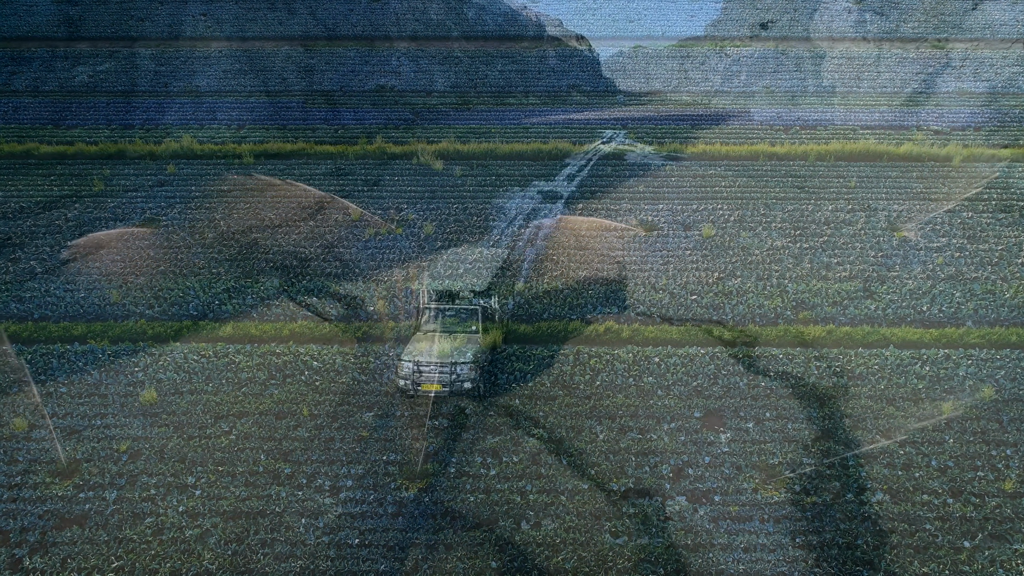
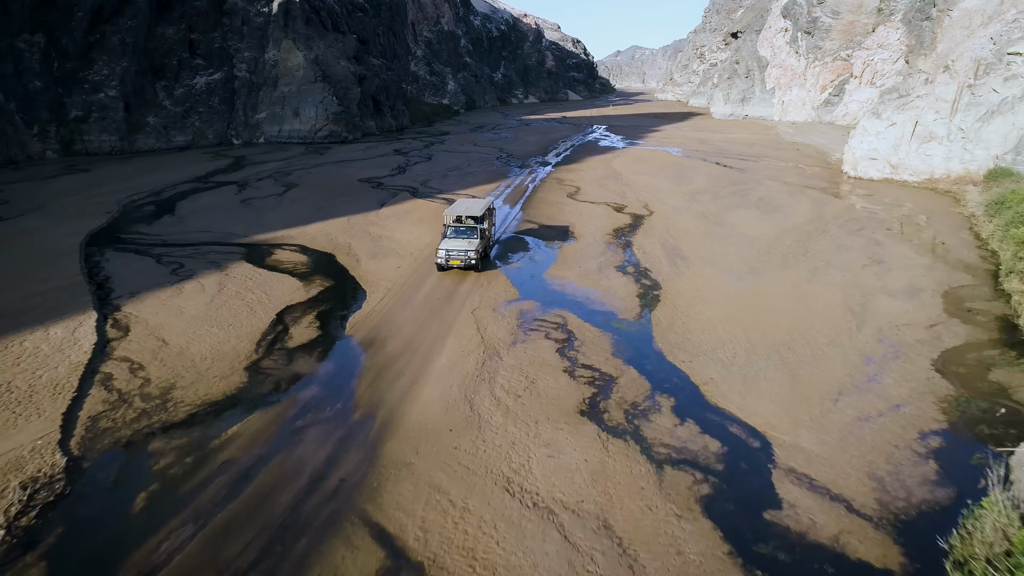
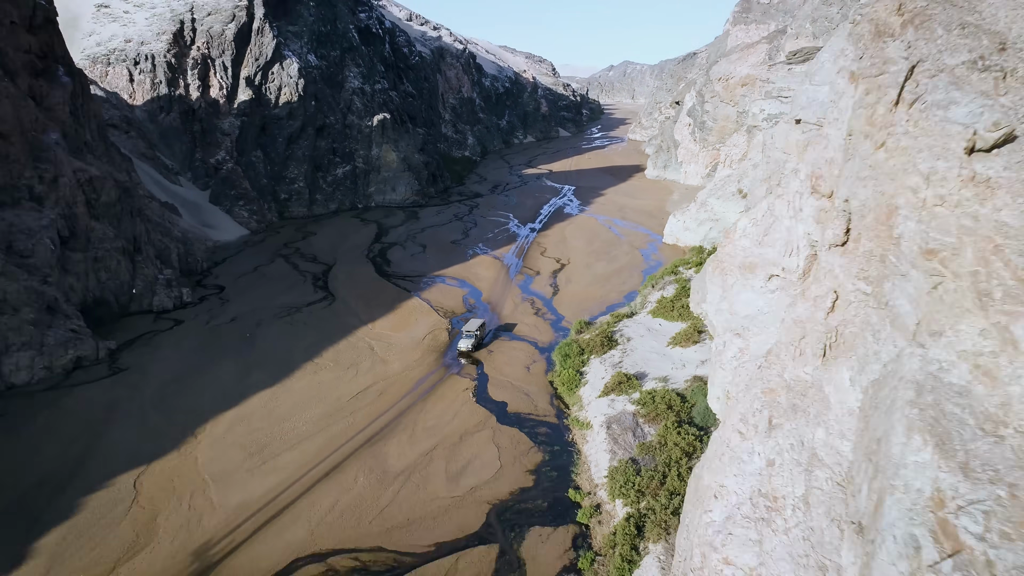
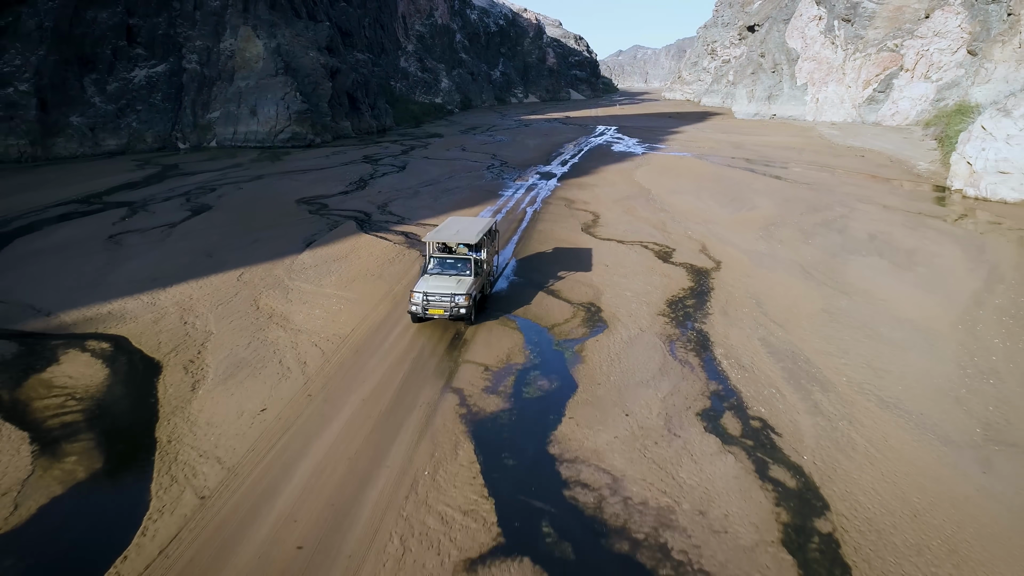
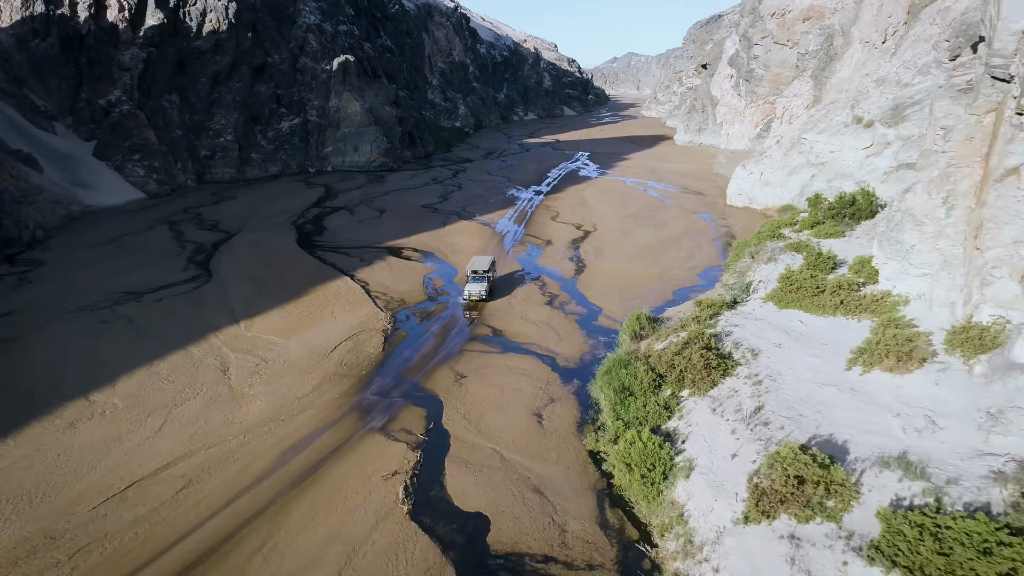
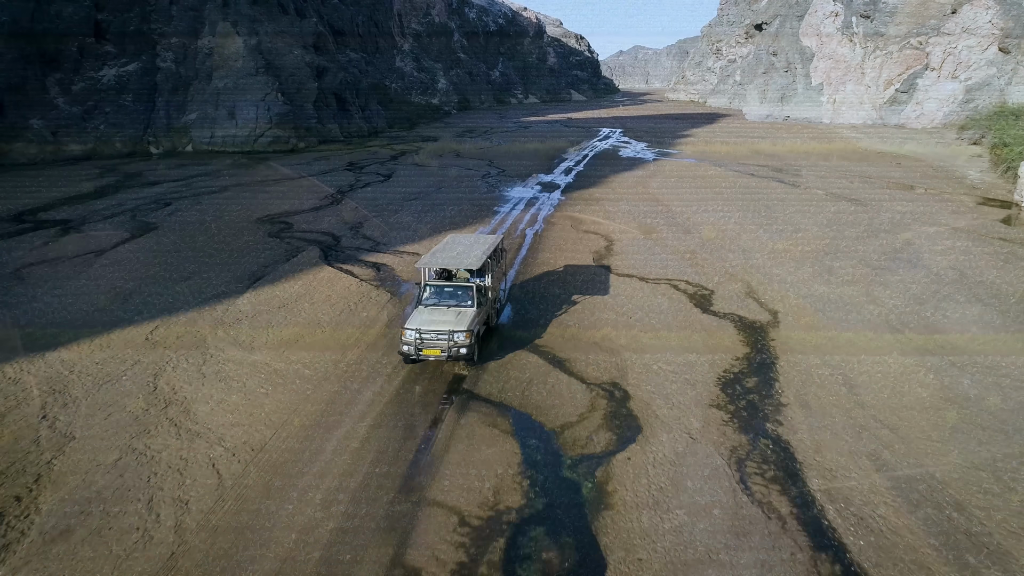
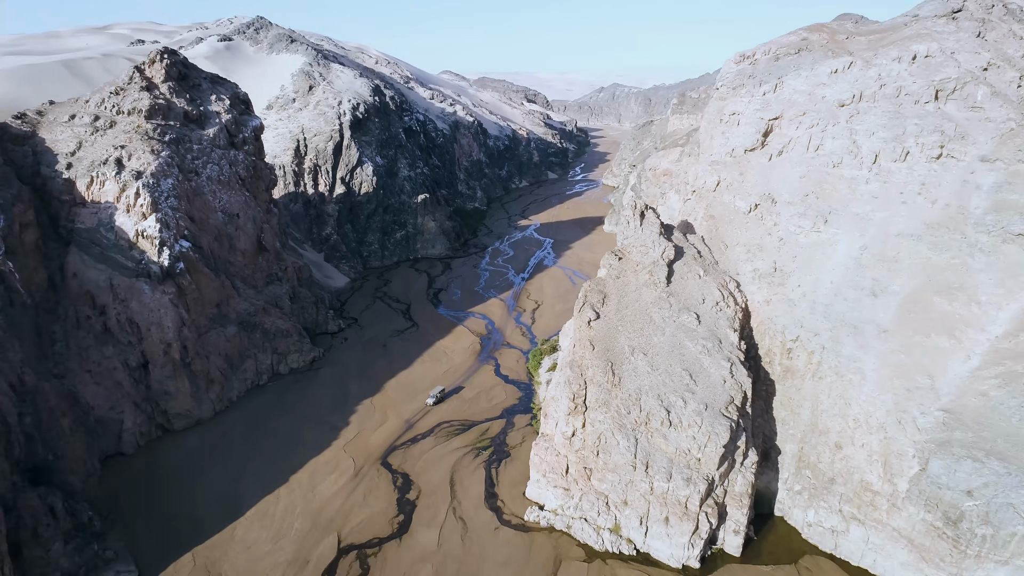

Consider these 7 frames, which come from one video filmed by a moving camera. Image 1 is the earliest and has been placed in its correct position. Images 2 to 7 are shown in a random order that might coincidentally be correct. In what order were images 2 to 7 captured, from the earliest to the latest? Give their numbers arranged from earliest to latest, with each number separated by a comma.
6, 4, 2, 5, 3, 7
